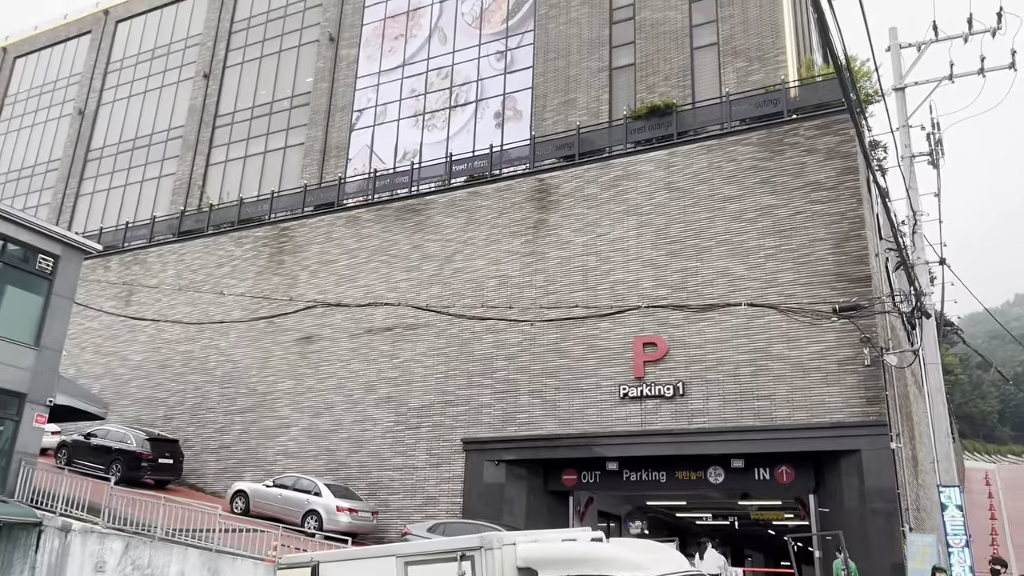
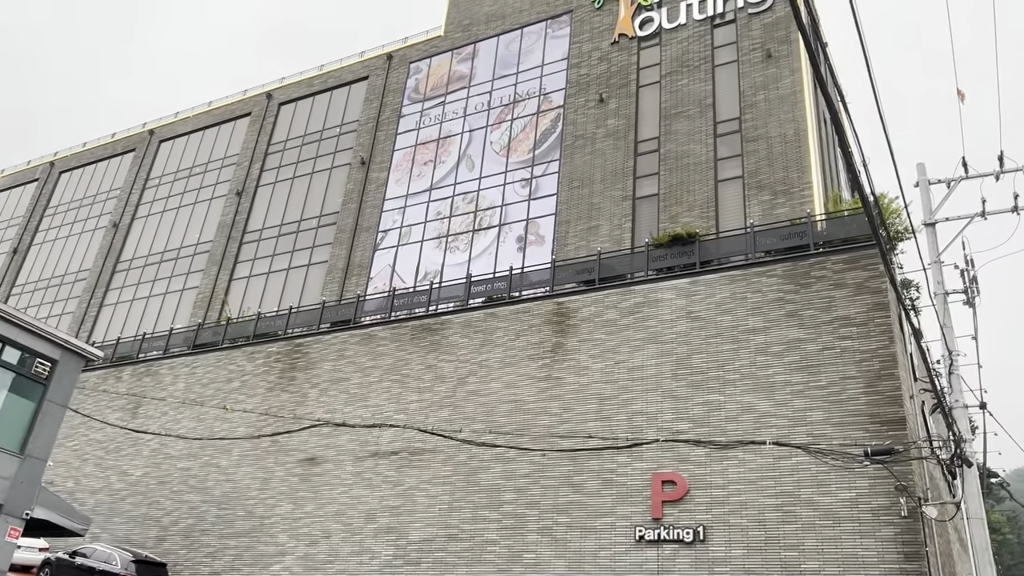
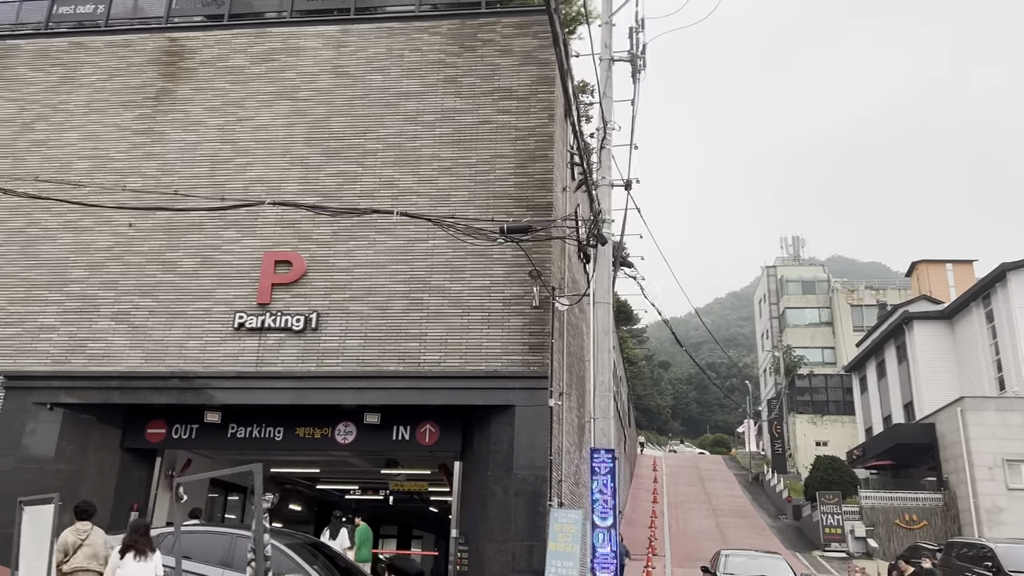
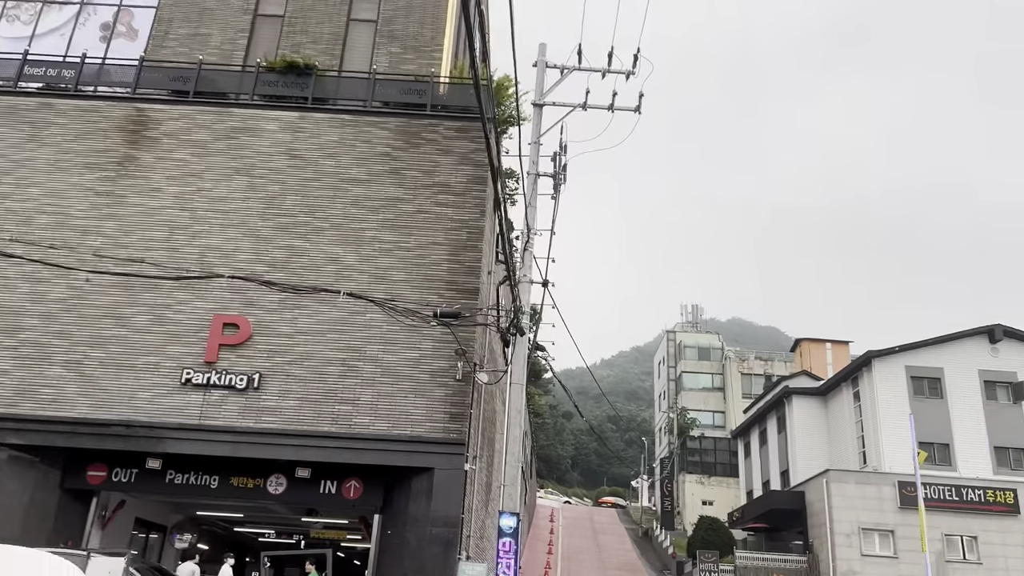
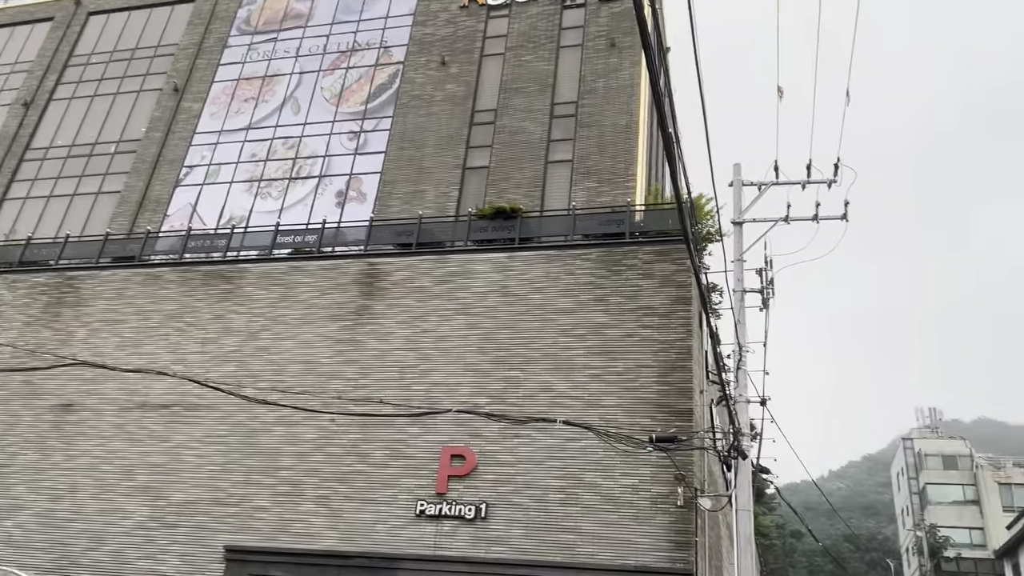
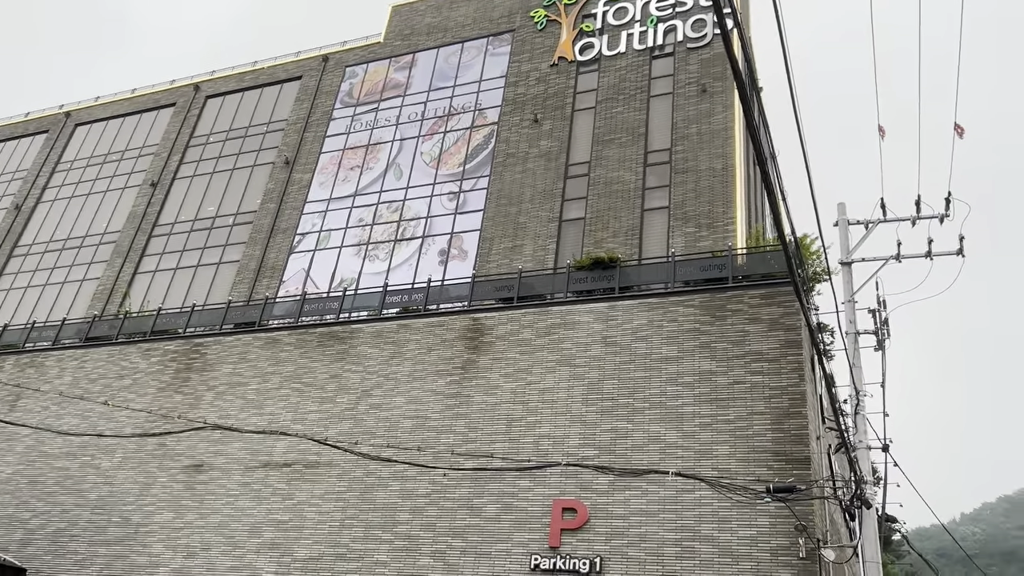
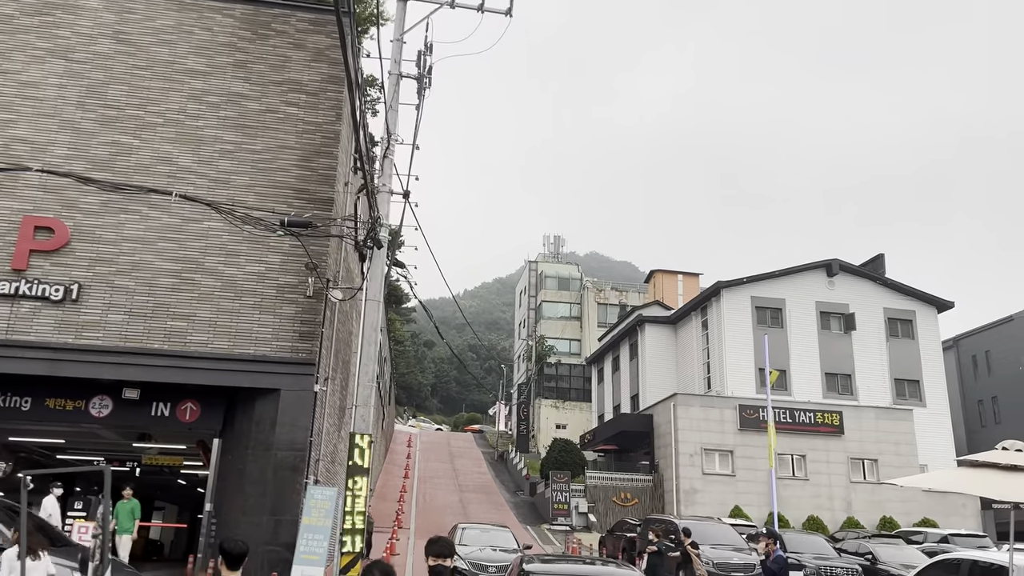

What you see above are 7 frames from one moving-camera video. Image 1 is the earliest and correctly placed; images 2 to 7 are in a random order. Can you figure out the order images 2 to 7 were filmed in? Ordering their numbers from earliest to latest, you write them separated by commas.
2, 6, 5, 4, 7, 3
